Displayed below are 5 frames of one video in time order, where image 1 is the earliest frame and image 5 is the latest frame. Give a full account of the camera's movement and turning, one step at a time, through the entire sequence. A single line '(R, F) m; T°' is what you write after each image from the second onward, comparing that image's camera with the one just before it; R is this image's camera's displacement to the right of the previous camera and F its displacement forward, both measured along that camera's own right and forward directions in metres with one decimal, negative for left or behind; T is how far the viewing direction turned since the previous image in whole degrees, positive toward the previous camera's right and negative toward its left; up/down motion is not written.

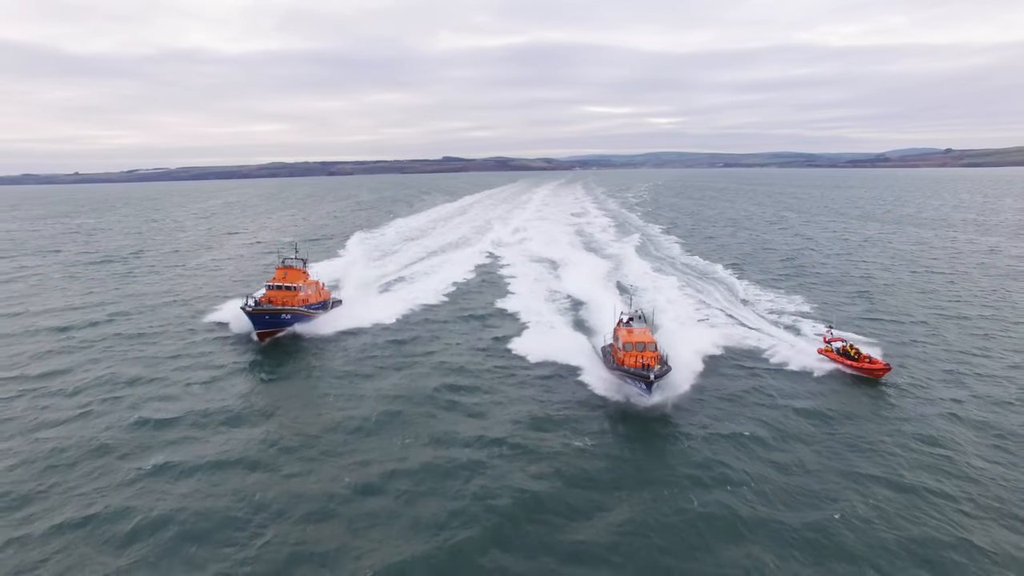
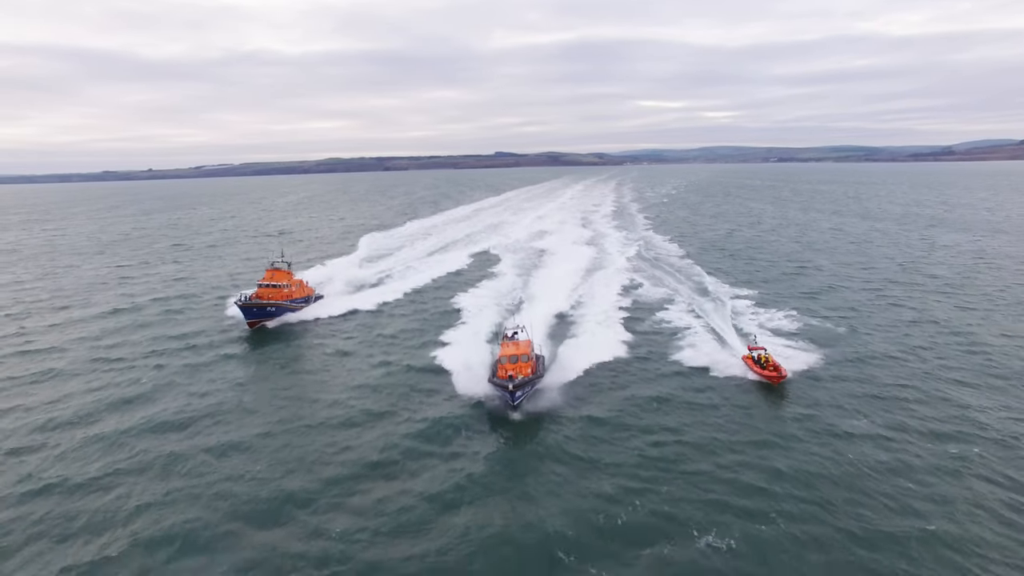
(+4.9, -33.2) m; -5°
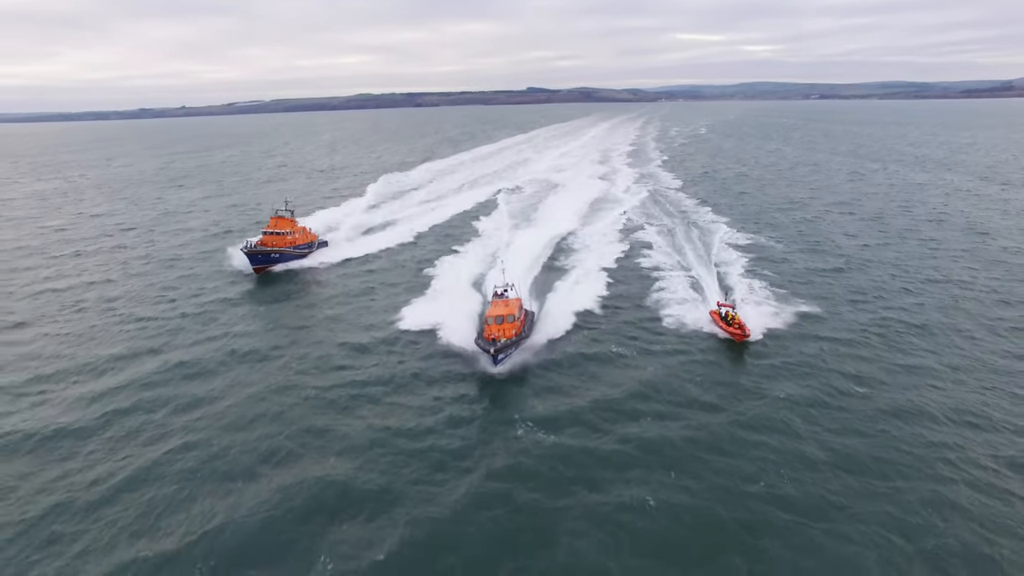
(+1.4, -11.0) m; -3°
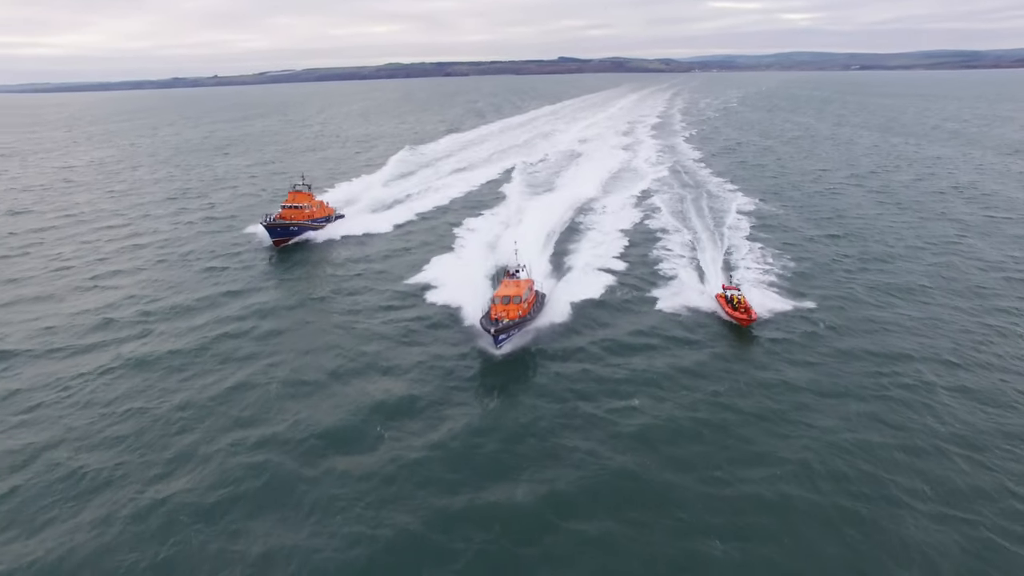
(+0.3, -4.8) m; -2°
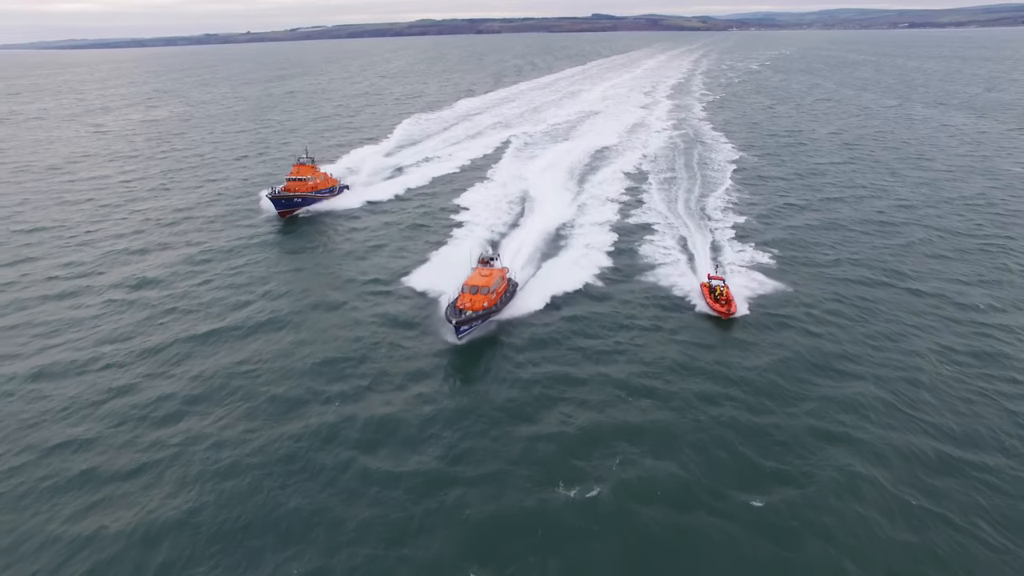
(+0.1, -12.9) m; -2°
